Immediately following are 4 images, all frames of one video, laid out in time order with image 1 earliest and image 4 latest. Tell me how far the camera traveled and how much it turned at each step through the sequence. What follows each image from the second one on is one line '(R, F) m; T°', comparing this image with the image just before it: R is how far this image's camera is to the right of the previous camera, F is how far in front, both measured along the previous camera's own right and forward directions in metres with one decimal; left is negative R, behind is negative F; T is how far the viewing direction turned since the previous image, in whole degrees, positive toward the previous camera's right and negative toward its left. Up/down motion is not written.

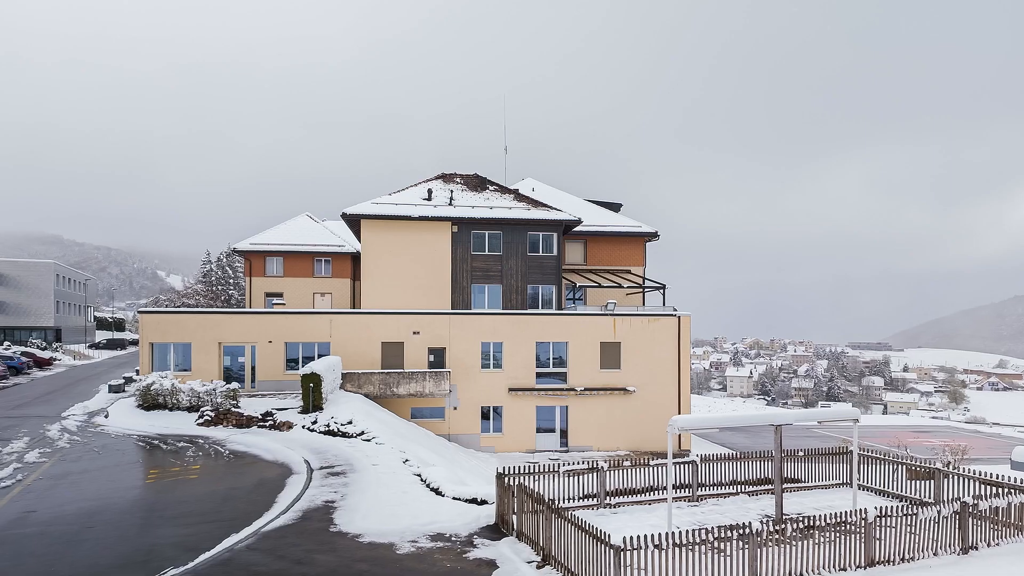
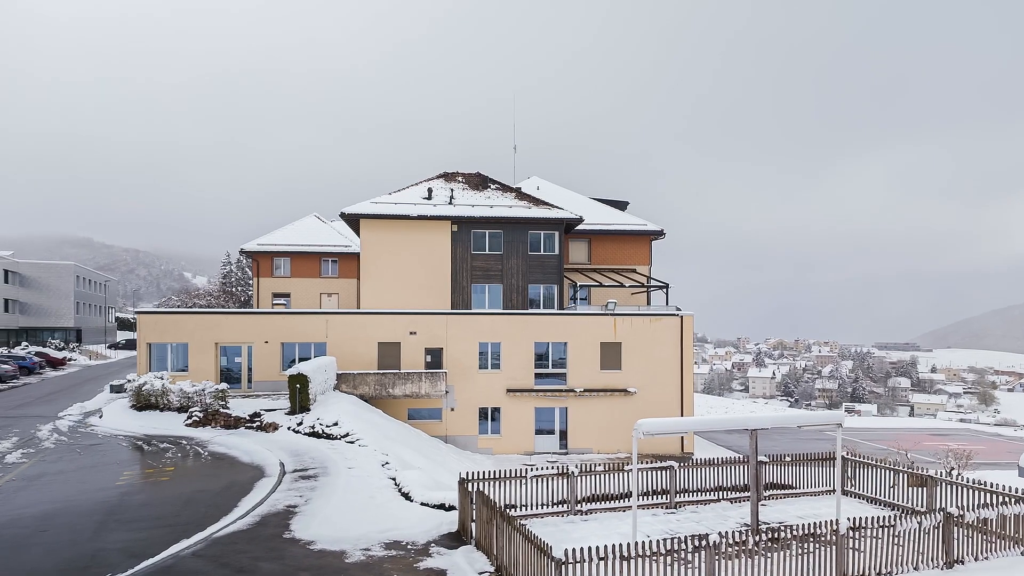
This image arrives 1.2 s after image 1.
(+0.9, +0.4) m; -2°
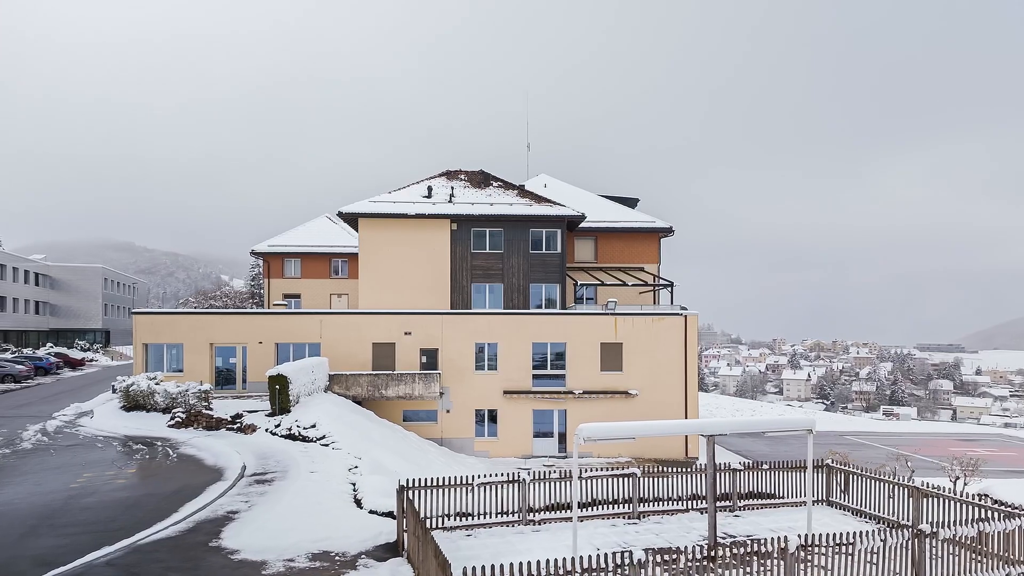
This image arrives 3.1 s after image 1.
(+1.3, +0.6) m; -2°
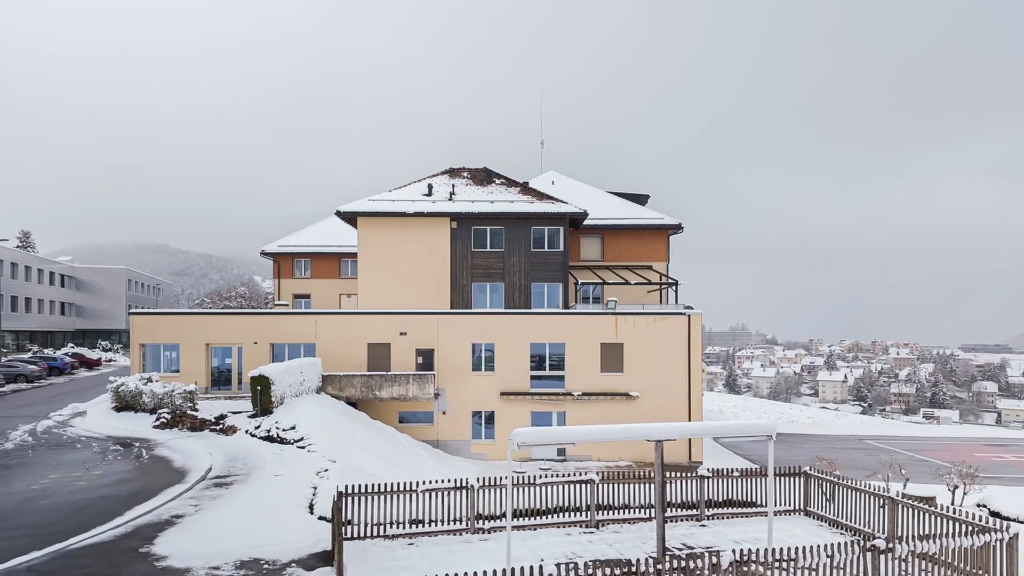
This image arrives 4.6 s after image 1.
(+1.2, +0.5) m; -2°
